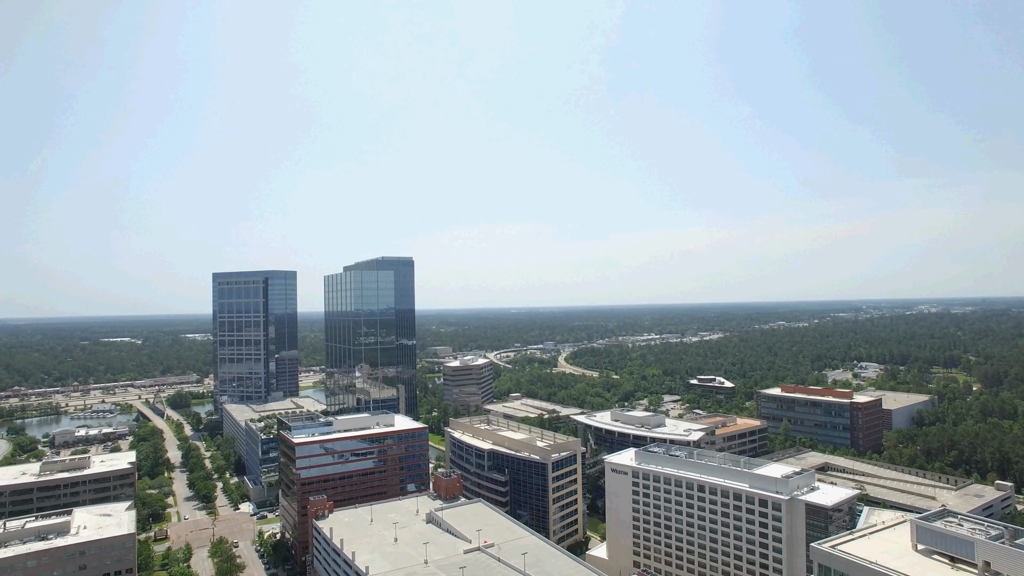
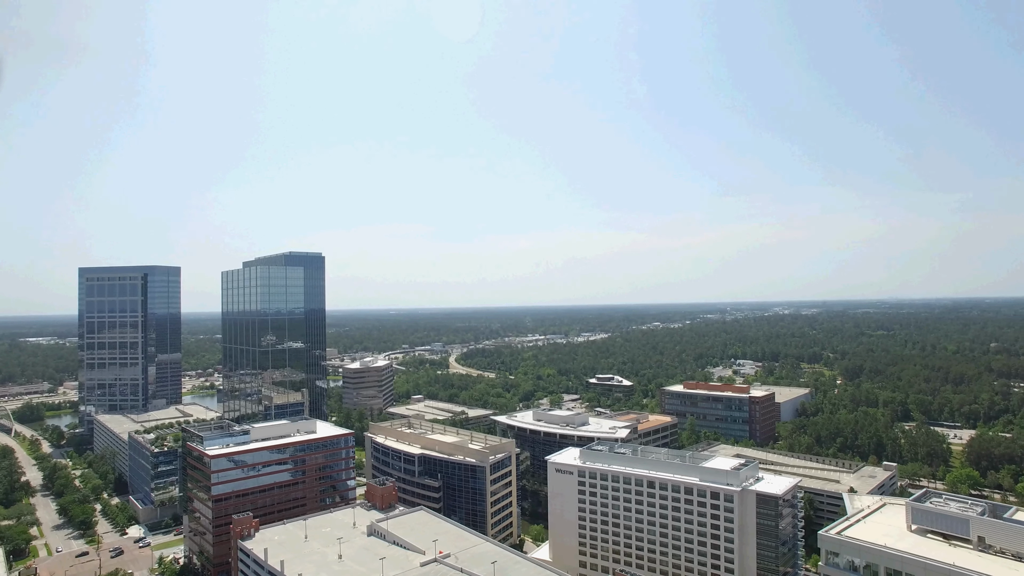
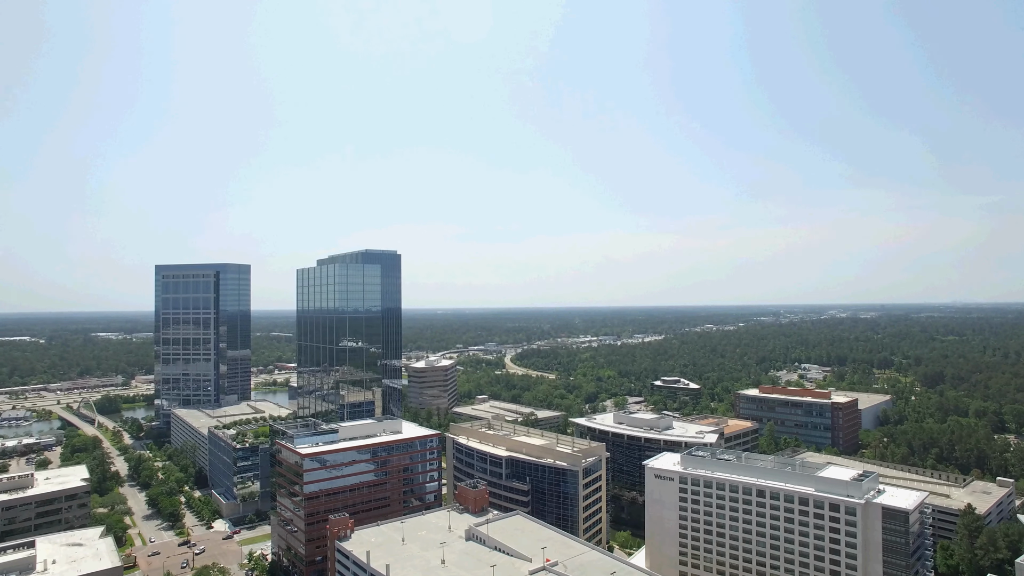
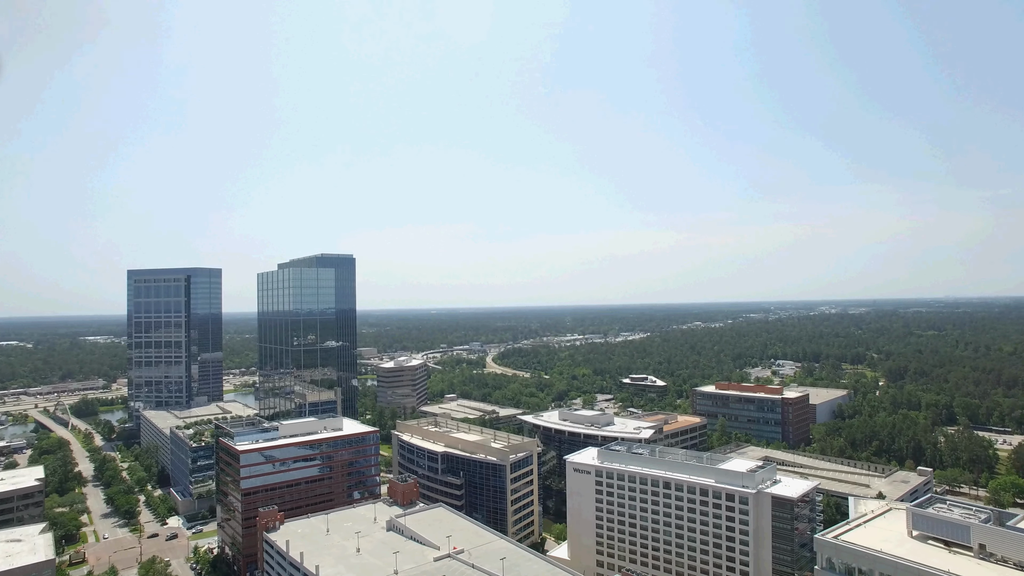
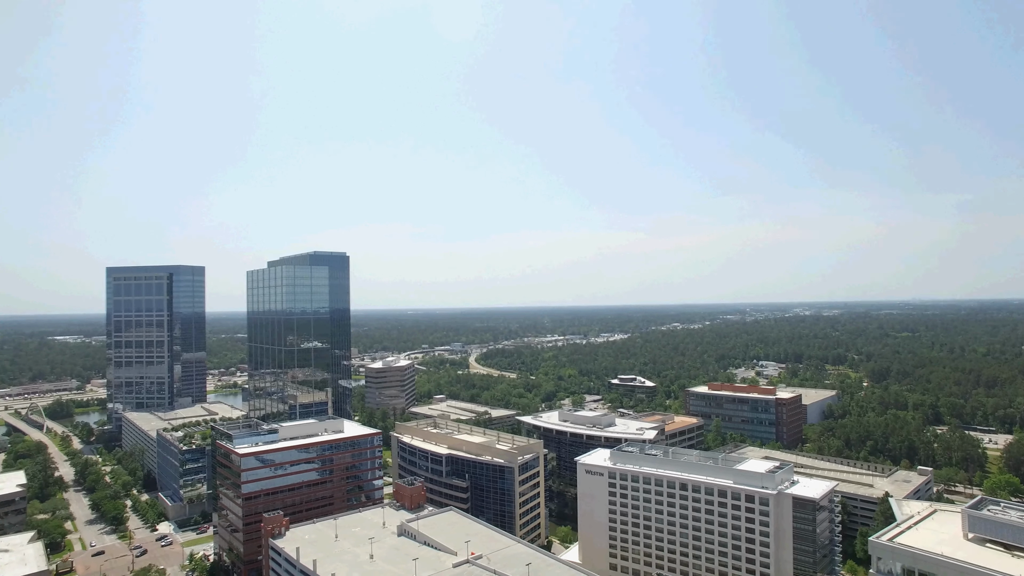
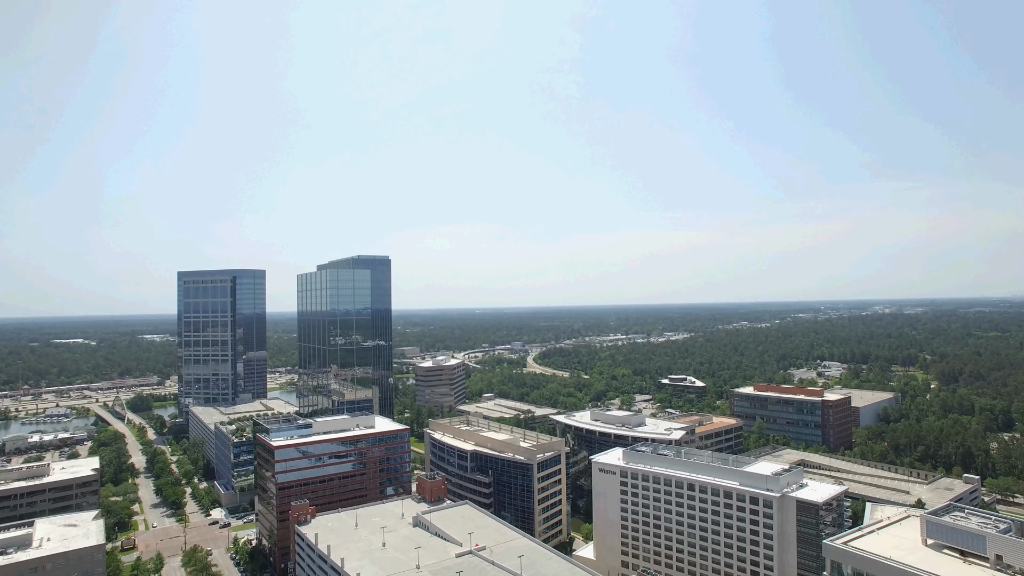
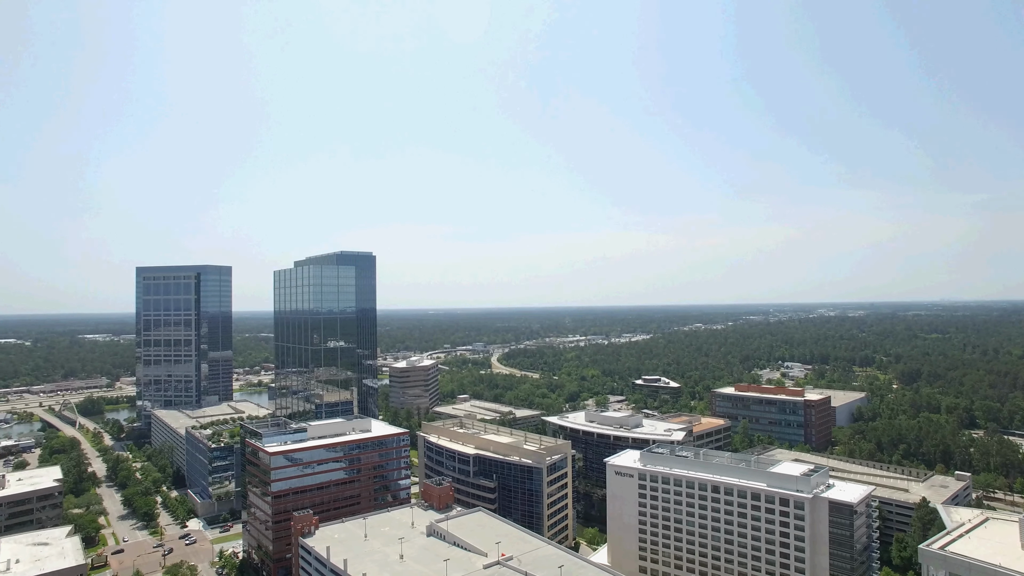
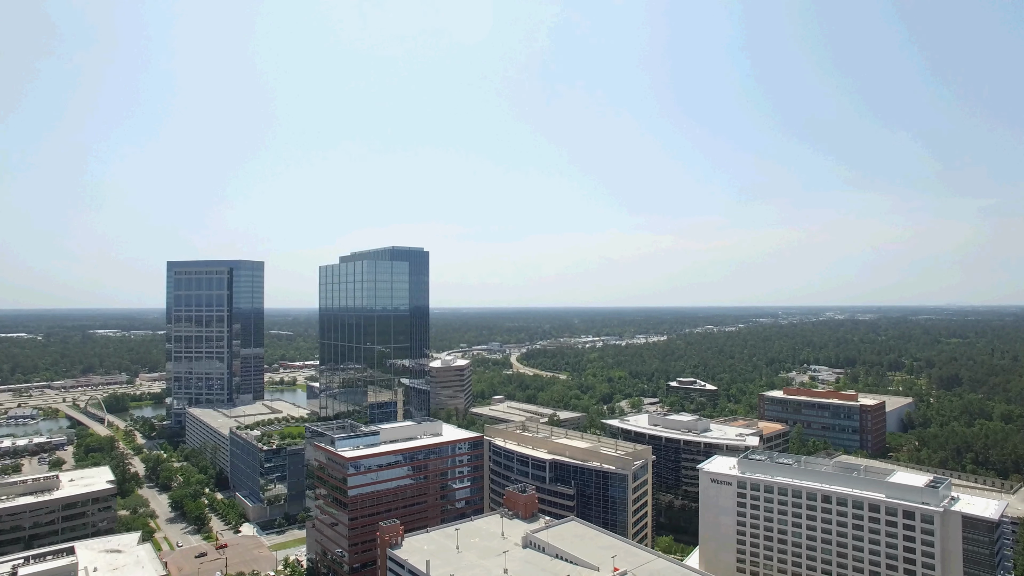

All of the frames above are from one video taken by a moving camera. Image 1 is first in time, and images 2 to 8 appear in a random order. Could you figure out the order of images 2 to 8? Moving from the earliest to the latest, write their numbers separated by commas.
6, 4, 2, 5, 7, 3, 8
